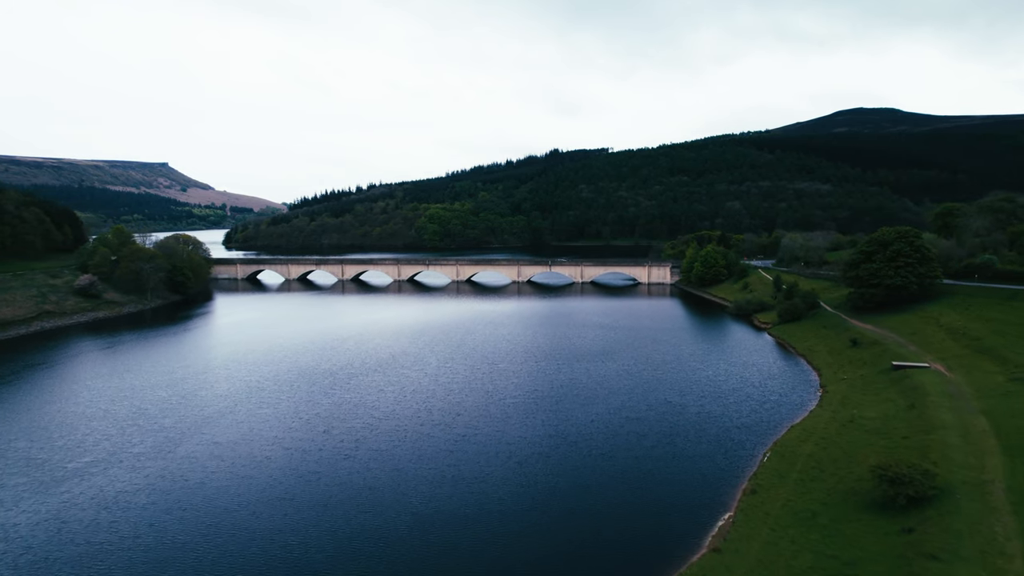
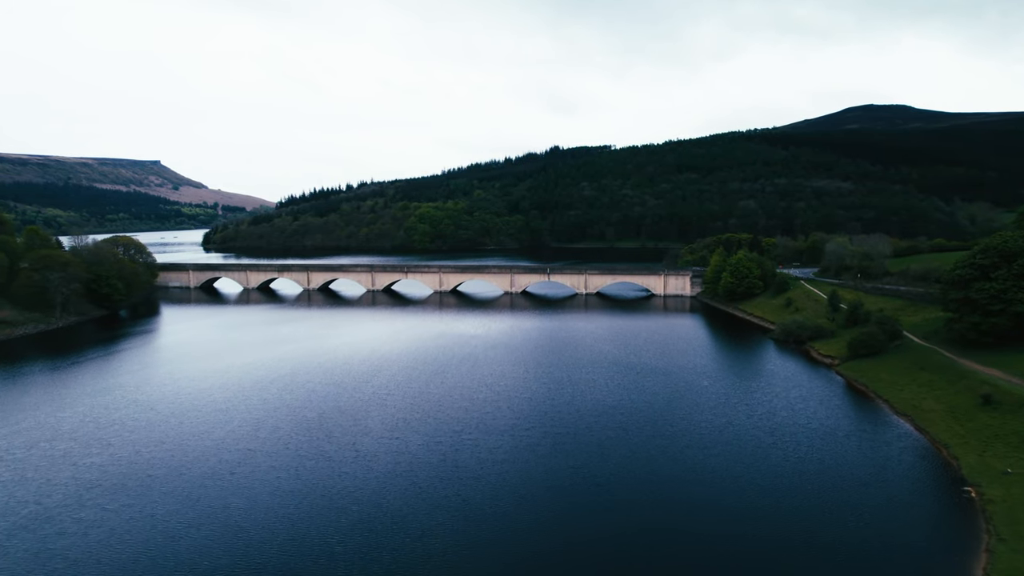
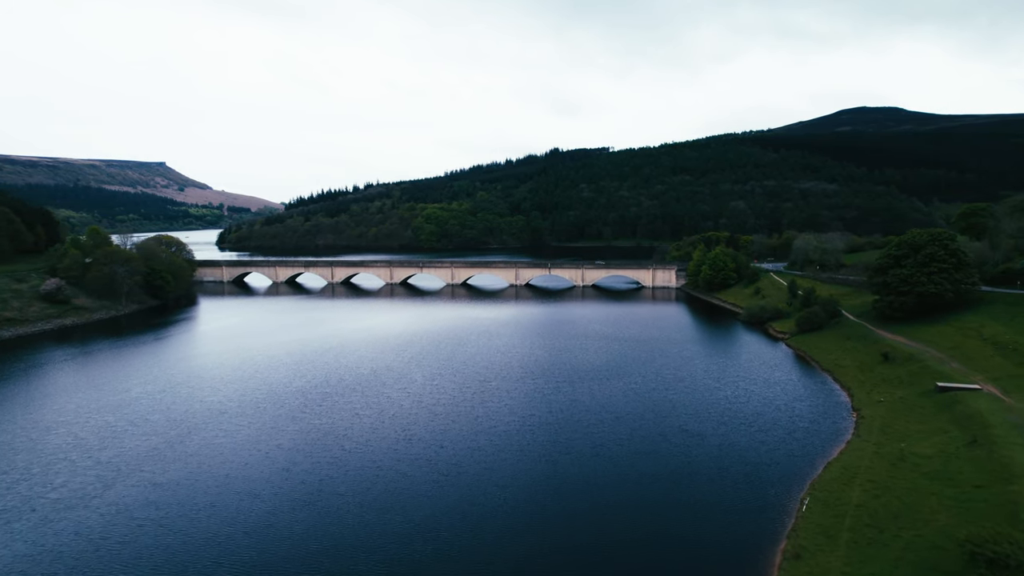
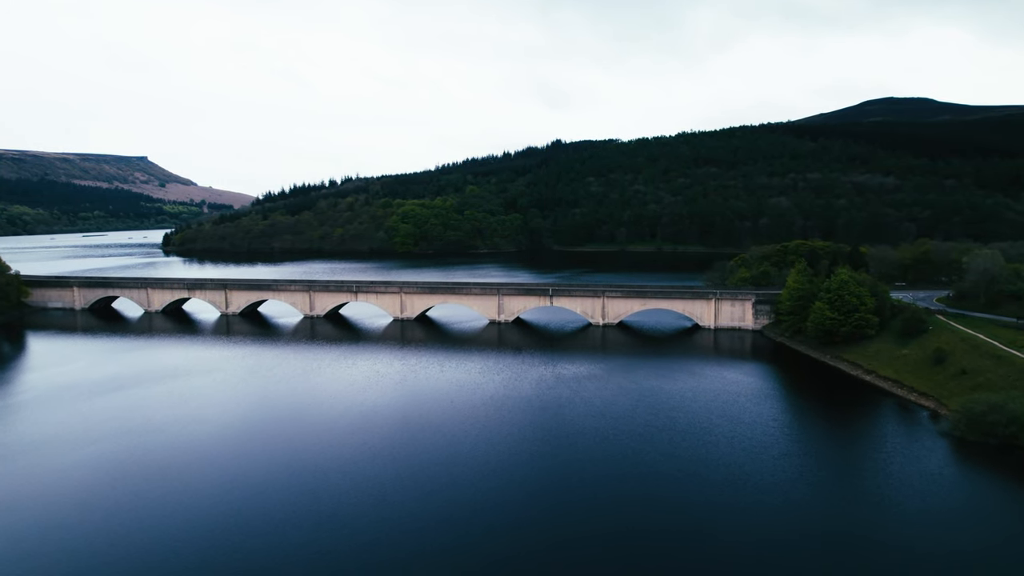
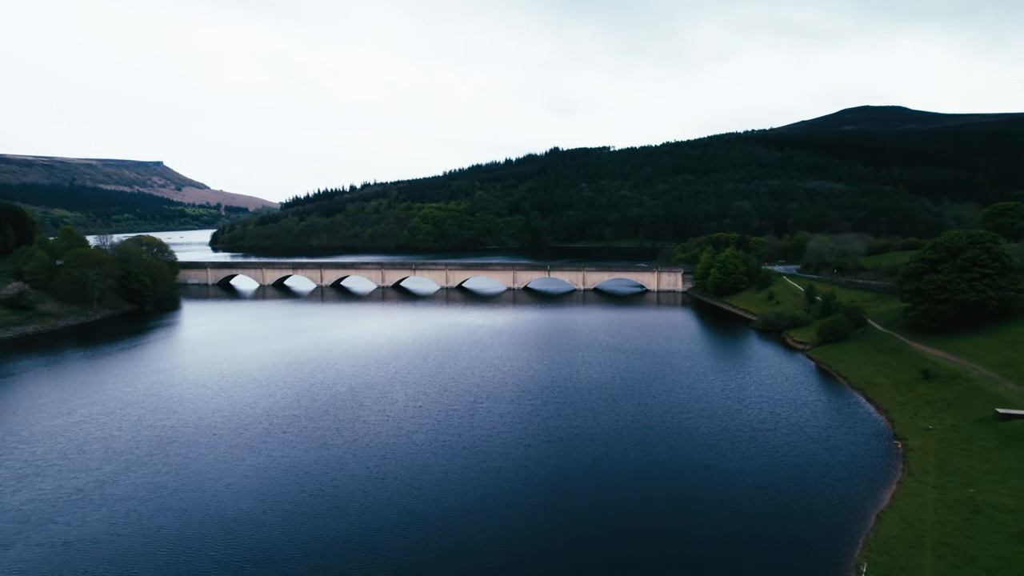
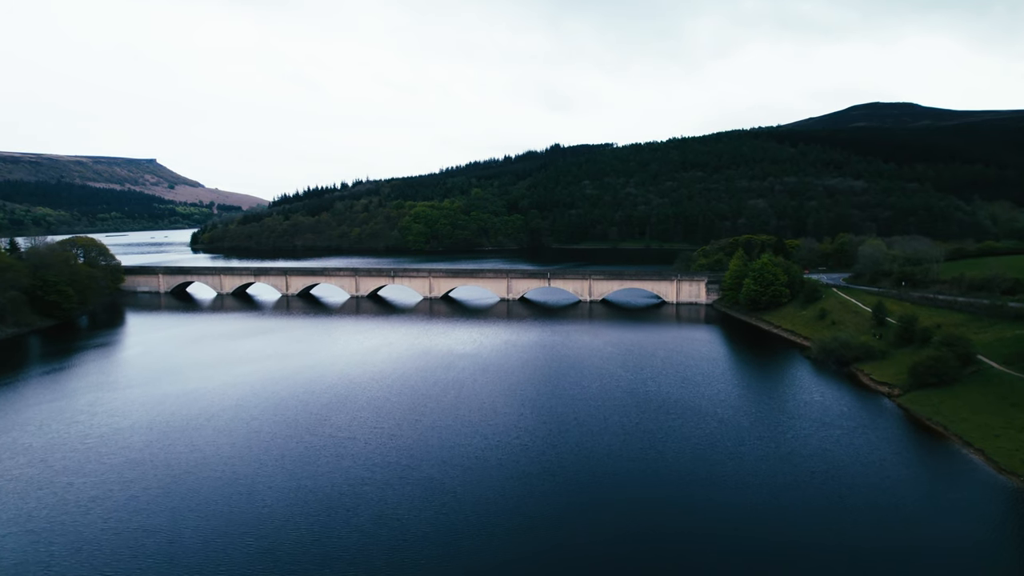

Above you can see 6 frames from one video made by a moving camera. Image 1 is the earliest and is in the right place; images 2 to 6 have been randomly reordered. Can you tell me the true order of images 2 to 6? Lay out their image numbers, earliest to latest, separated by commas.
3, 5, 2, 6, 4
